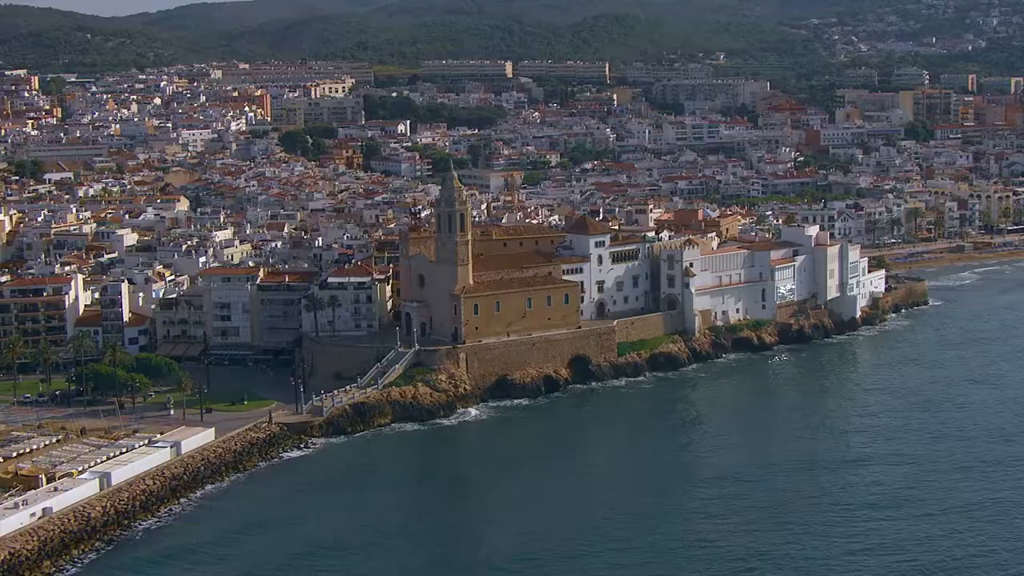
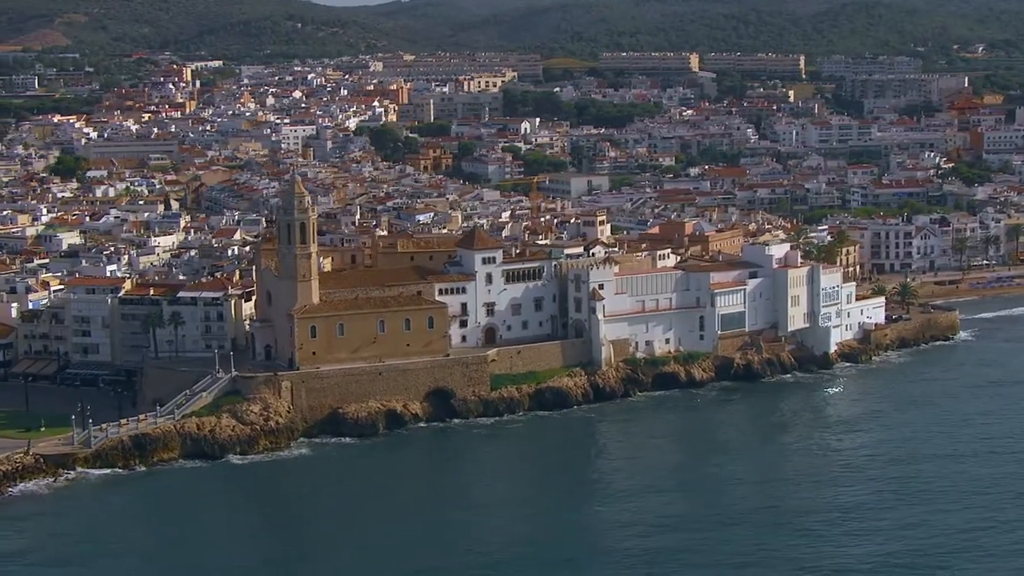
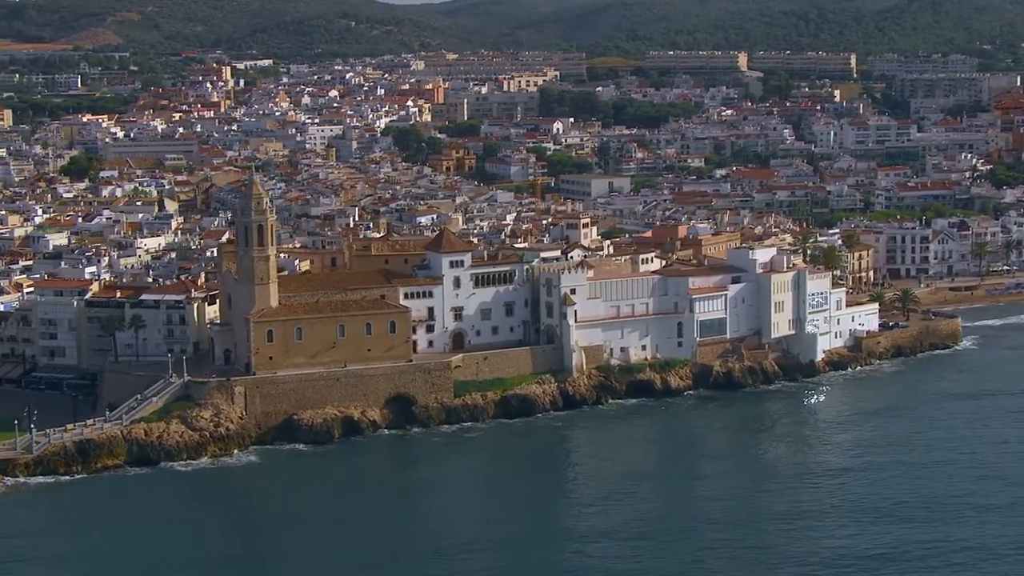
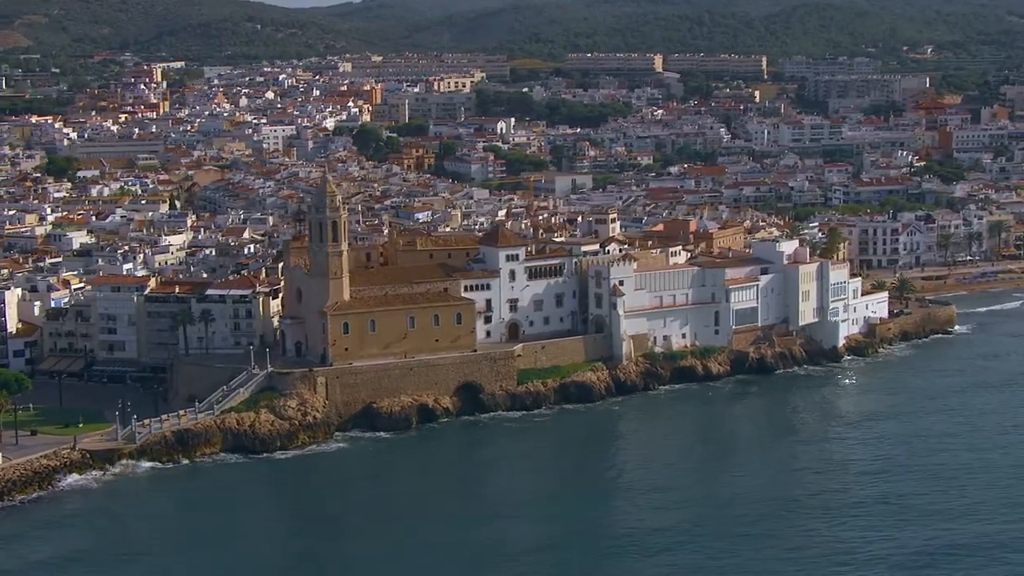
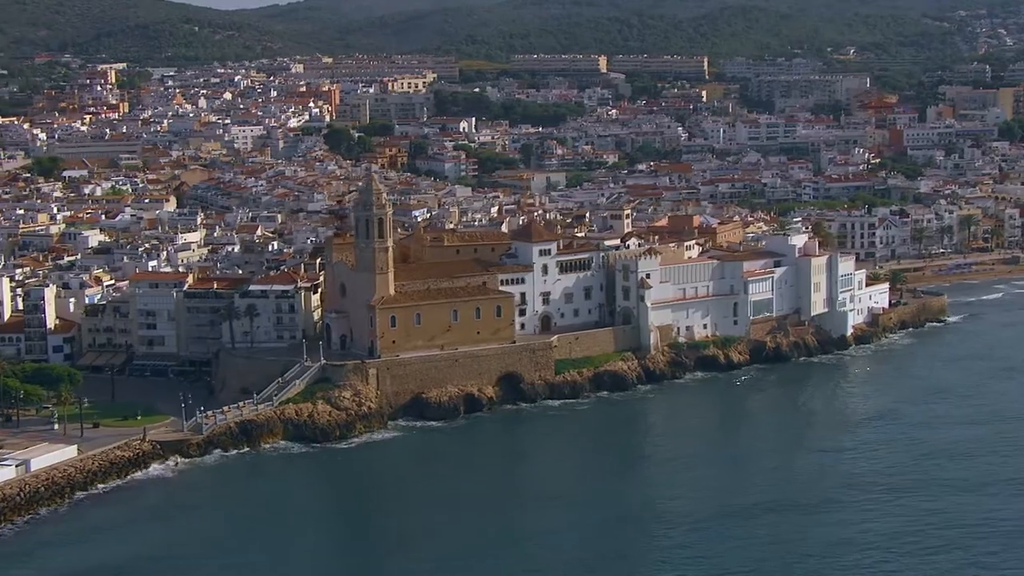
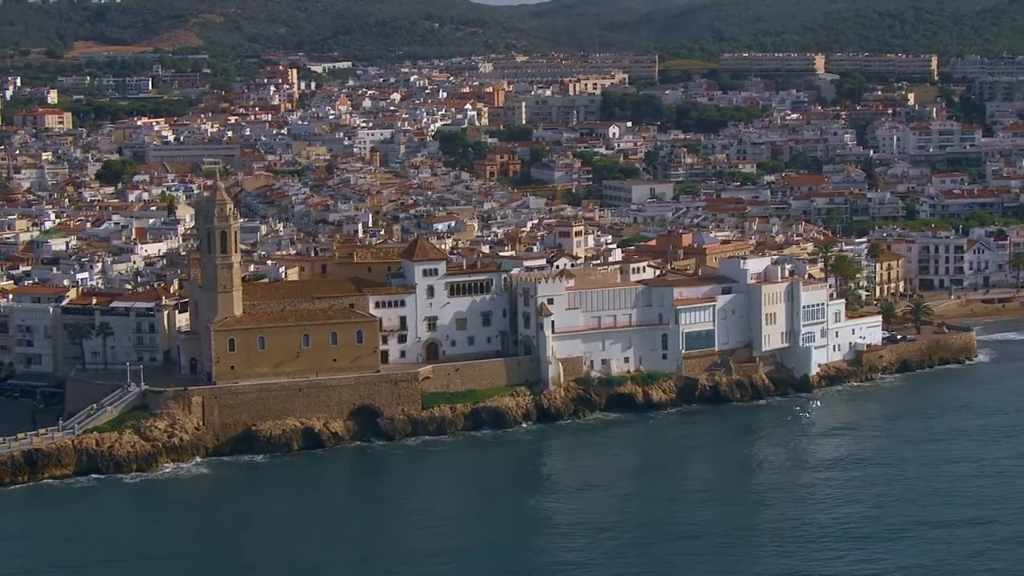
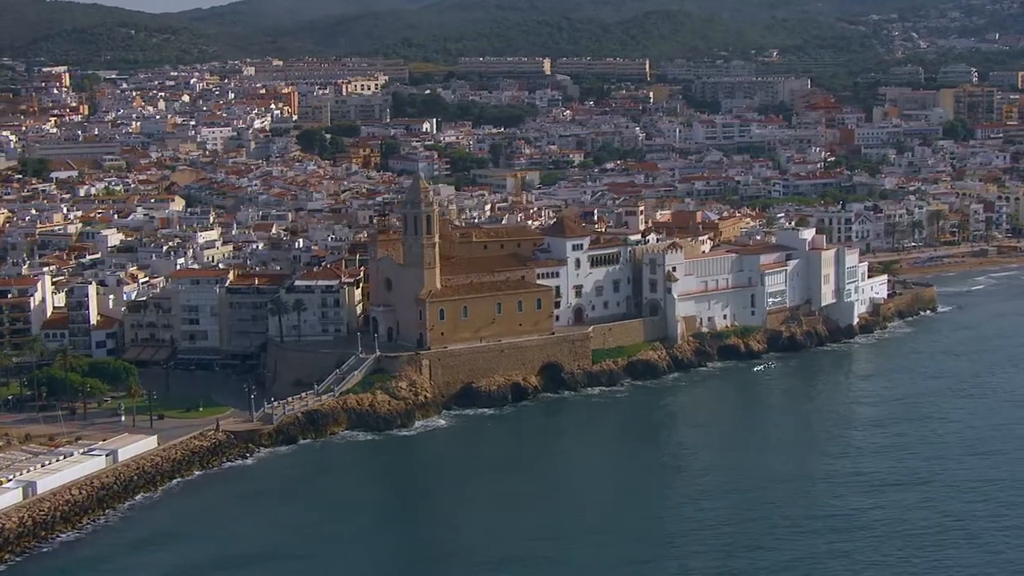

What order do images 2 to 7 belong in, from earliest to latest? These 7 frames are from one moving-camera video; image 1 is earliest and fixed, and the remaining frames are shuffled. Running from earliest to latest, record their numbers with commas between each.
7, 5, 4, 2, 3, 6
